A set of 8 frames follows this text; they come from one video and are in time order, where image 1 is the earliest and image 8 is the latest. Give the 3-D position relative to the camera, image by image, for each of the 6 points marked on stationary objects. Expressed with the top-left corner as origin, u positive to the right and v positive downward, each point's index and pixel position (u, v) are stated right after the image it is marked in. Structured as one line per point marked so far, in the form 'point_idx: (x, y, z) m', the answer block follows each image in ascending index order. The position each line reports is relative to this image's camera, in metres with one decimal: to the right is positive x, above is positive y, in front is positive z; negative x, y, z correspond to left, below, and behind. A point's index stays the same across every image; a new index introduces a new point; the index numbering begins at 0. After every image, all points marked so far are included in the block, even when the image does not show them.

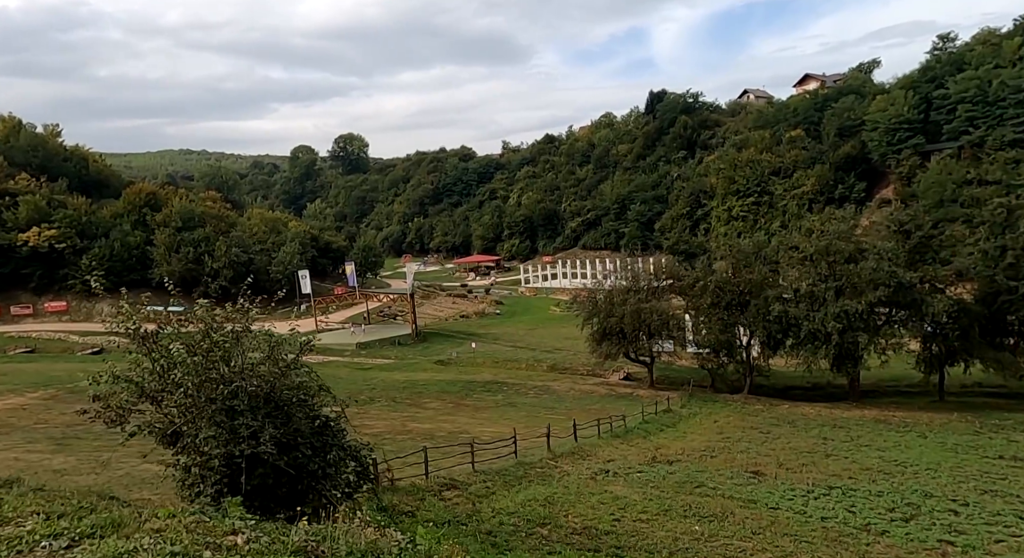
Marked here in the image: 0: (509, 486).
0: (+0.1, -3.4, +12.5) m
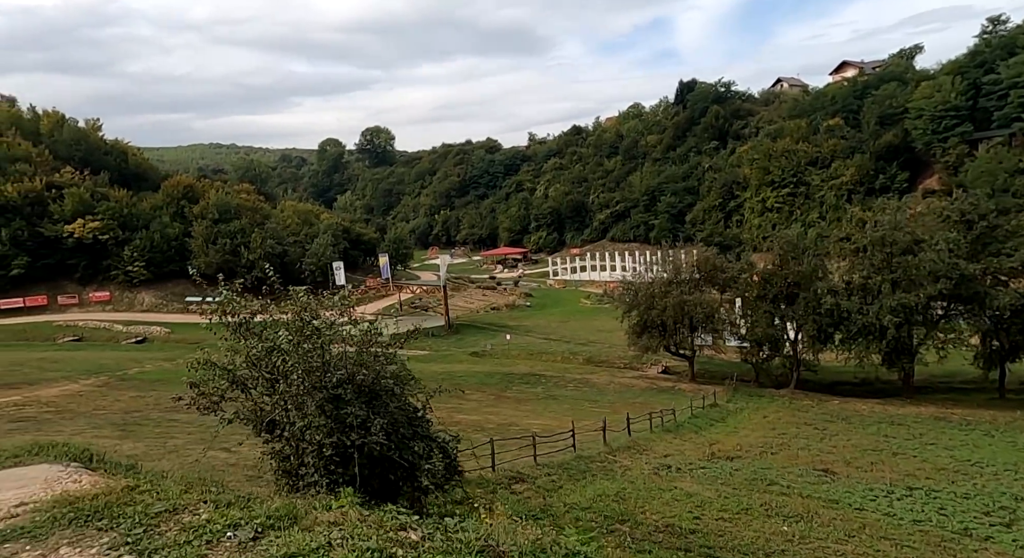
0: (+1.1, -3.3, +12.5) m
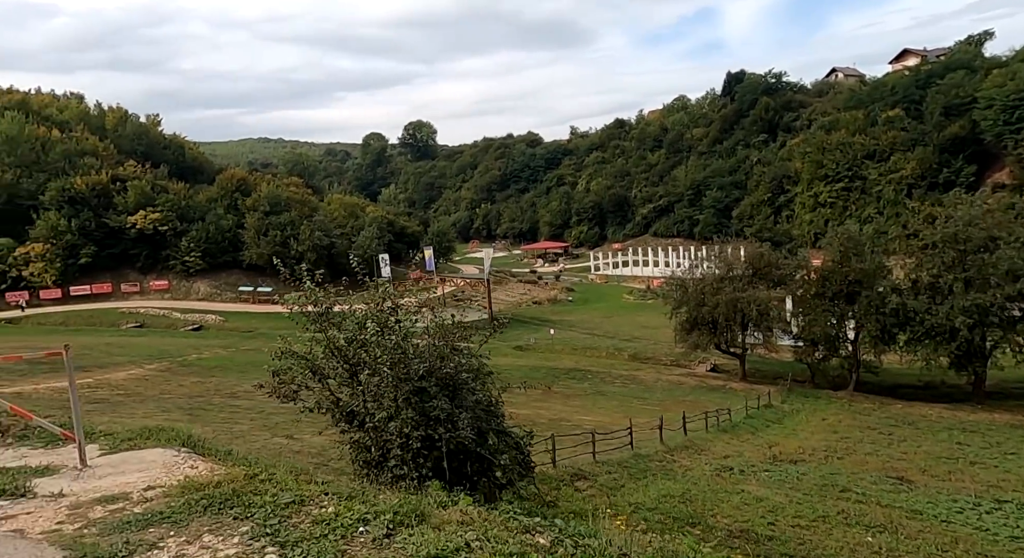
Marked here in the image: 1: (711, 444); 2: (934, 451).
0: (+2.0, -3.2, +12.3) m
1: (+4.3, -3.6, +16.6) m
2: (+8.6, -3.5, +15.6) m
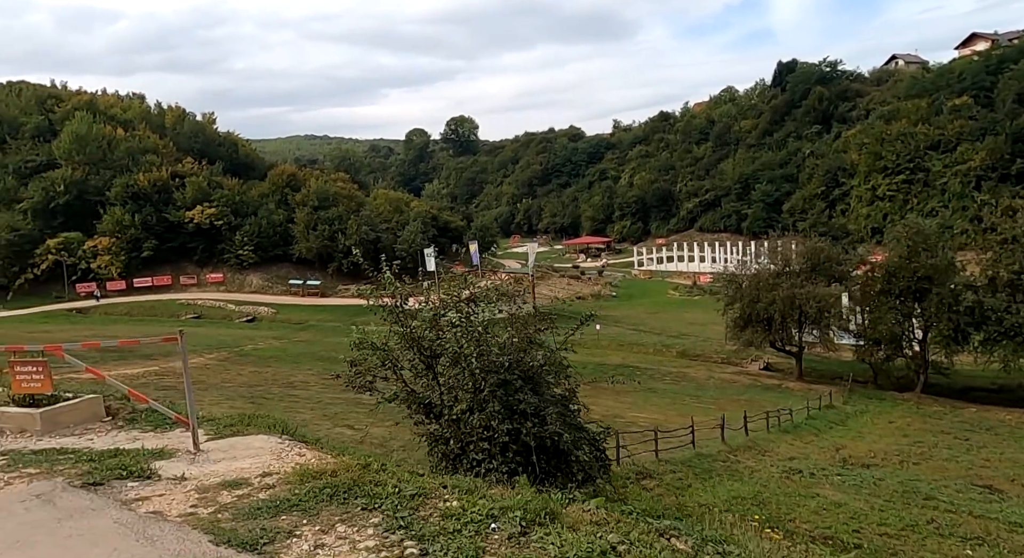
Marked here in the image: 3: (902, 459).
0: (+2.9, -3.1, +12.0) m
1: (+5.5, -3.5, +16.2) m
2: (+9.7, -3.5, +14.9) m
3: (+7.2, -3.4, +14.3) m
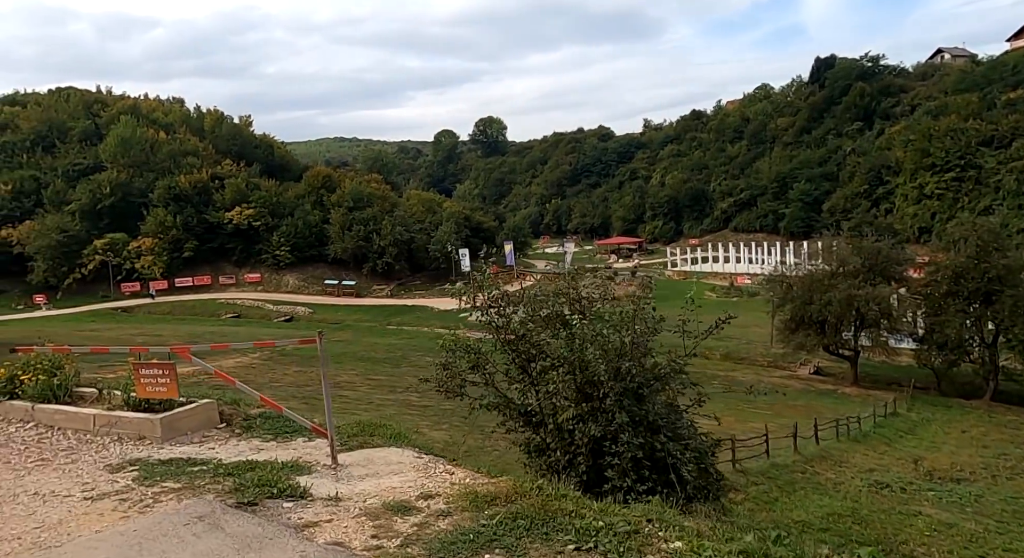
0: (+4.0, -3.2, +11.5) m
1: (+6.8, -3.6, +15.6) m
2: (+11.0, -3.6, +14.0) m
3: (+8.4, -3.4, +13.6) m
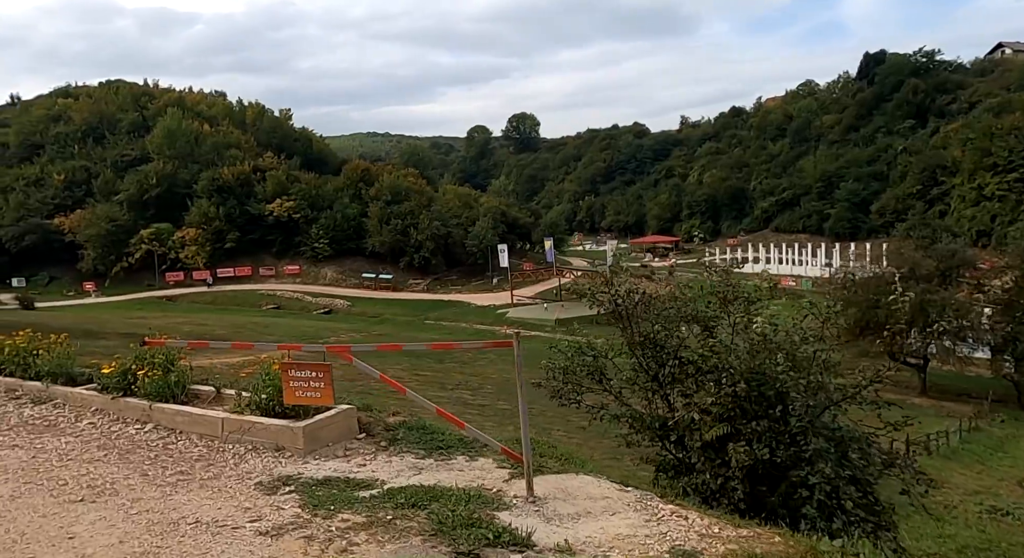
0: (+5.2, -3.3, +10.8) m
1: (+8.3, -3.7, +14.6) m
2: (+12.3, -3.8, +12.8) m
3: (+9.8, -3.6, +12.6) m
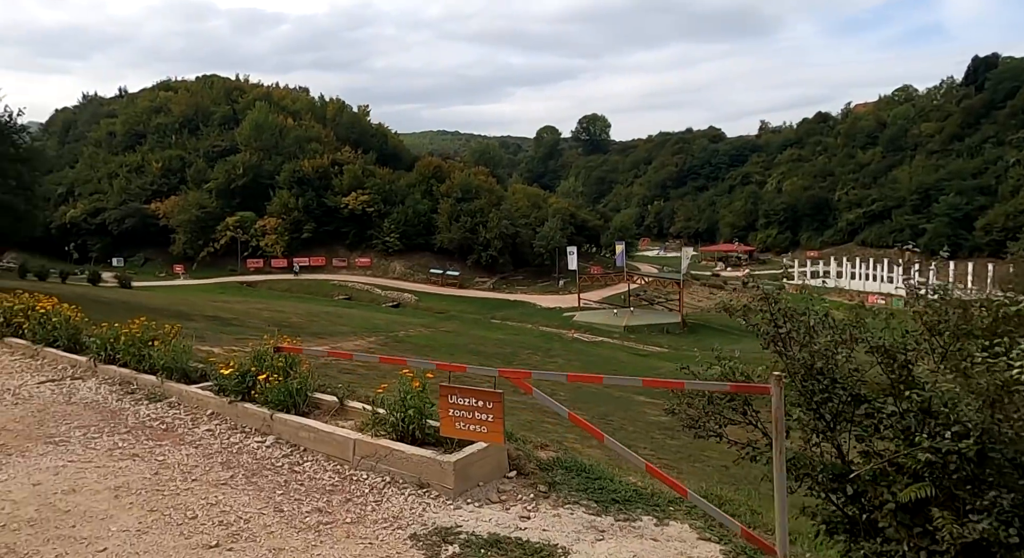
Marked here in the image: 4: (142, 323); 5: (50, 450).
0: (+6.5, -3.6, +9.7) m
1: (+10.0, -4.2, +13.2) m
2: (+13.8, -4.5, +11.0) m
3: (+11.2, -4.2, +11.0) m
4: (-4.7, -0.6, +9.8) m
5: (-4.1, -1.6, +6.9) m
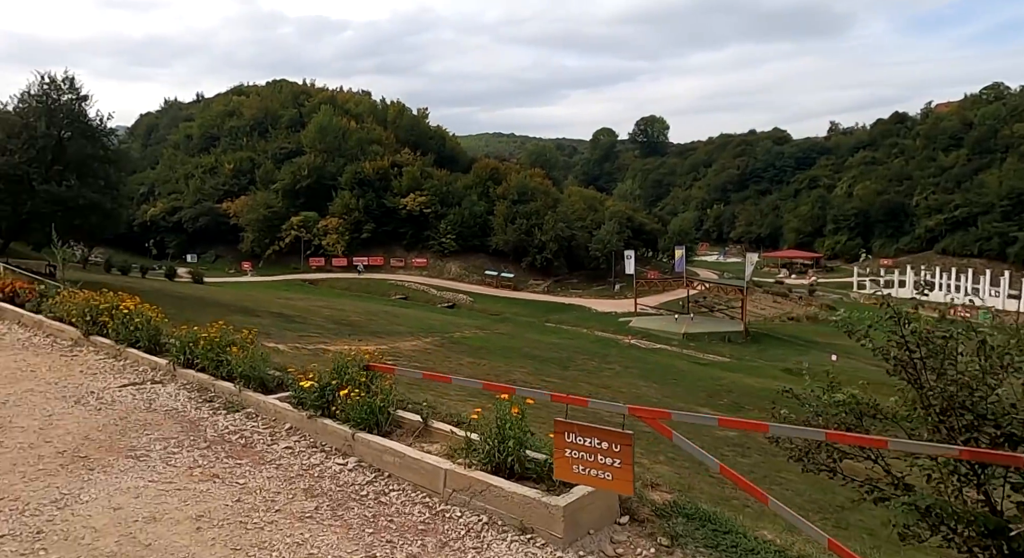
0: (+7.4, -3.8, +8.8) m
1: (+11.1, -4.5, +12.0) m
2: (+14.7, -4.8, +9.4) m
3: (+12.2, -4.5, +9.6) m
4: (-3.8, -0.6, +9.8) m
5: (-3.4, -1.6, +6.9) m
